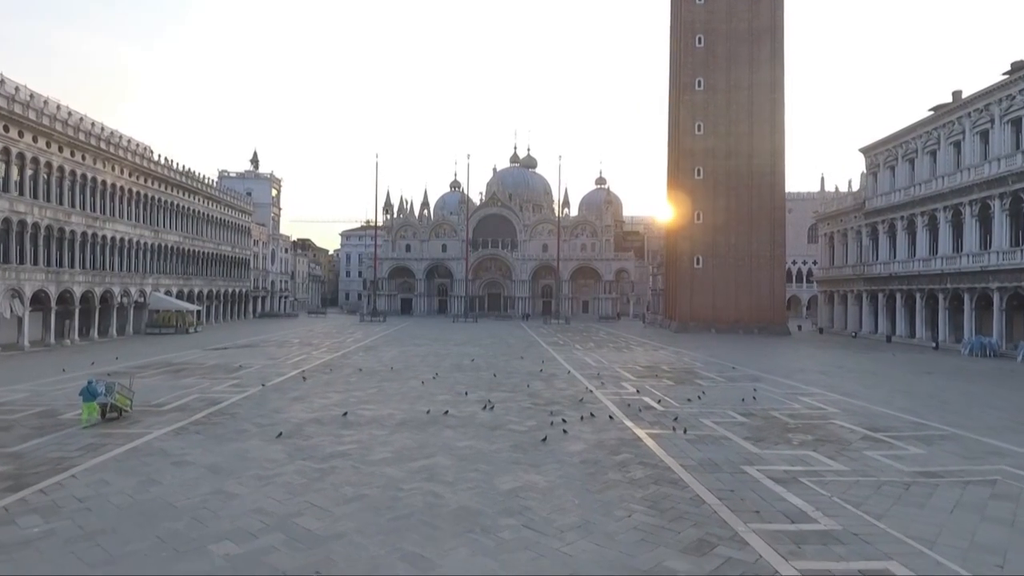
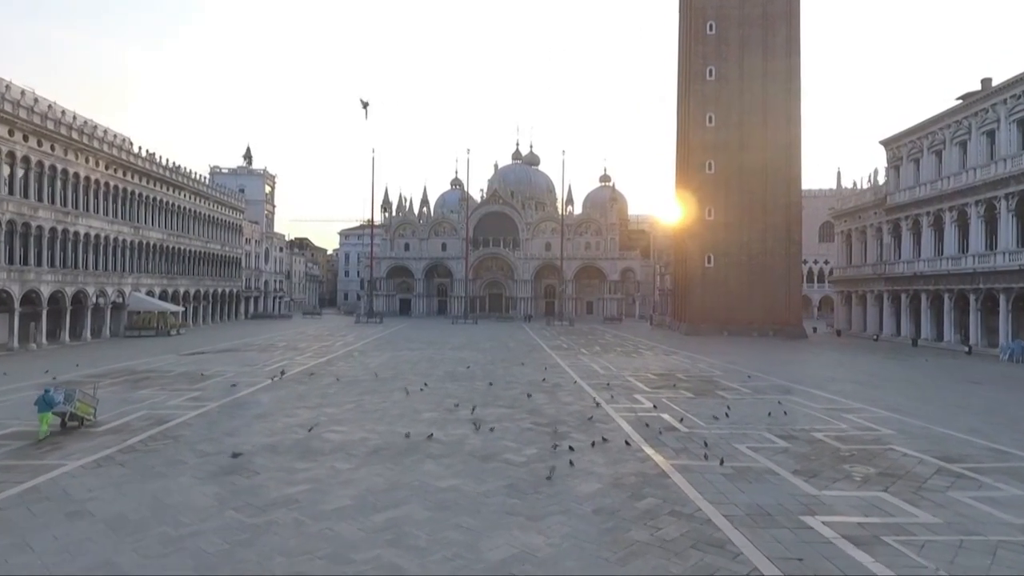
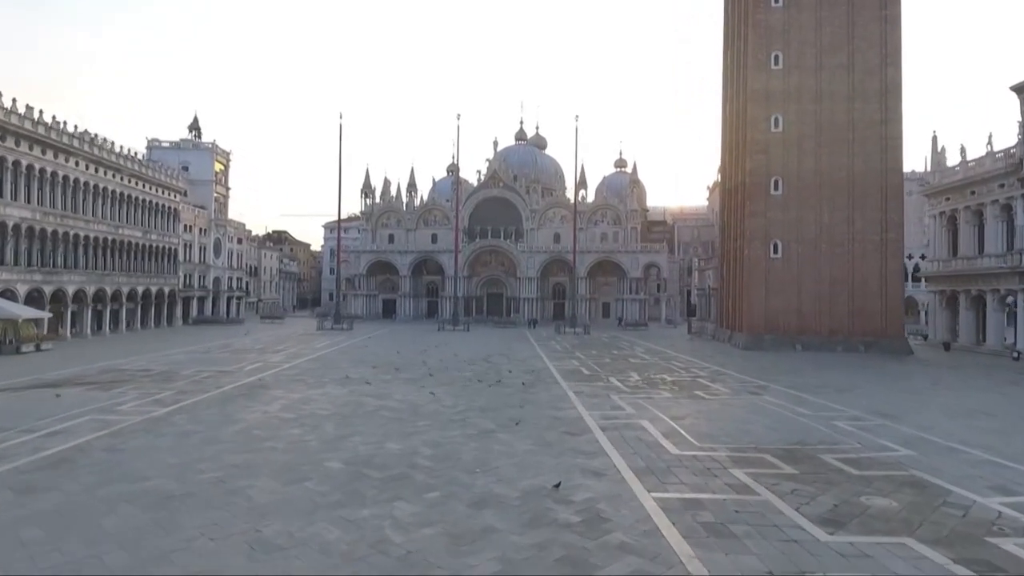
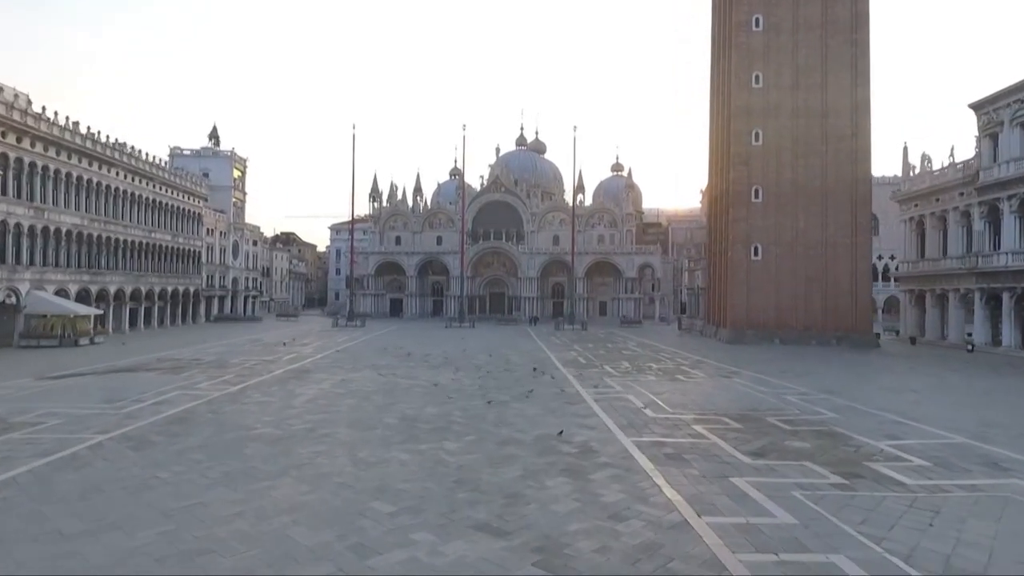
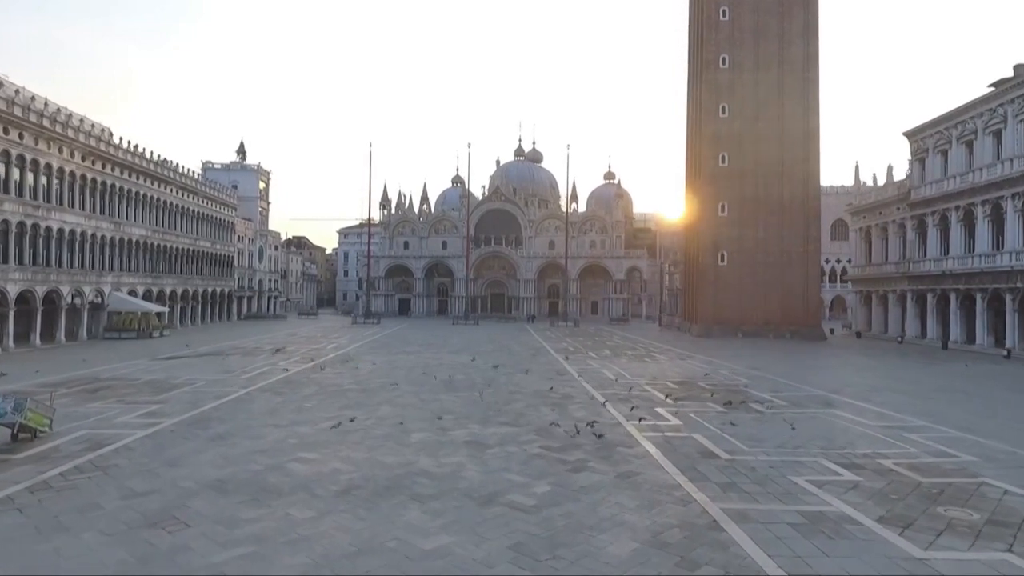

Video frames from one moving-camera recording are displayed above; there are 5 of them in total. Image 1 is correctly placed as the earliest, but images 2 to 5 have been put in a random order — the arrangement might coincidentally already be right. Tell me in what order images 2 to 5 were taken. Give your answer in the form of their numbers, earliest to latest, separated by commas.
2, 5, 4, 3
